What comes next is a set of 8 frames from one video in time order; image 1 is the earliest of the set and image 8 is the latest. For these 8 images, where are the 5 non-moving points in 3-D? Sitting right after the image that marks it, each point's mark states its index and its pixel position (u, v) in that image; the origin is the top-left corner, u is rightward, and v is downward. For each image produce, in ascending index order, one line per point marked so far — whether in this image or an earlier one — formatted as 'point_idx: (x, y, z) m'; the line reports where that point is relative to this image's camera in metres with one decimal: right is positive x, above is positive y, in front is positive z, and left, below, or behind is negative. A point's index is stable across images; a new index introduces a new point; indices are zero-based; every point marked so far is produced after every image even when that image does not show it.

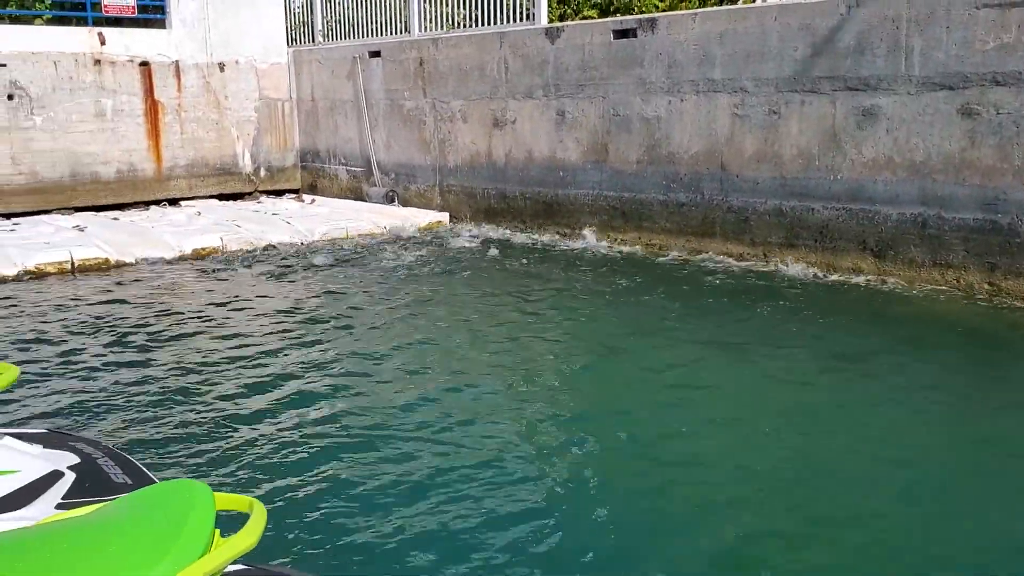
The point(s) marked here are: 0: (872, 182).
0: (+3.6, +1.1, +8.9) m
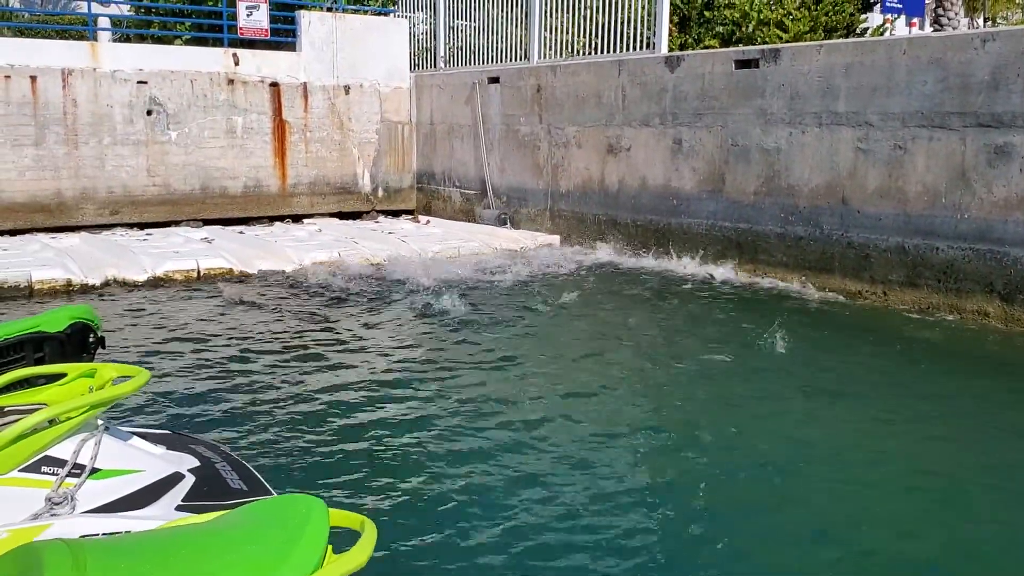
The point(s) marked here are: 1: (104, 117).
0: (+4.8, +0.6, +8.6) m
1: (-6.2, +2.6, +13.3) m
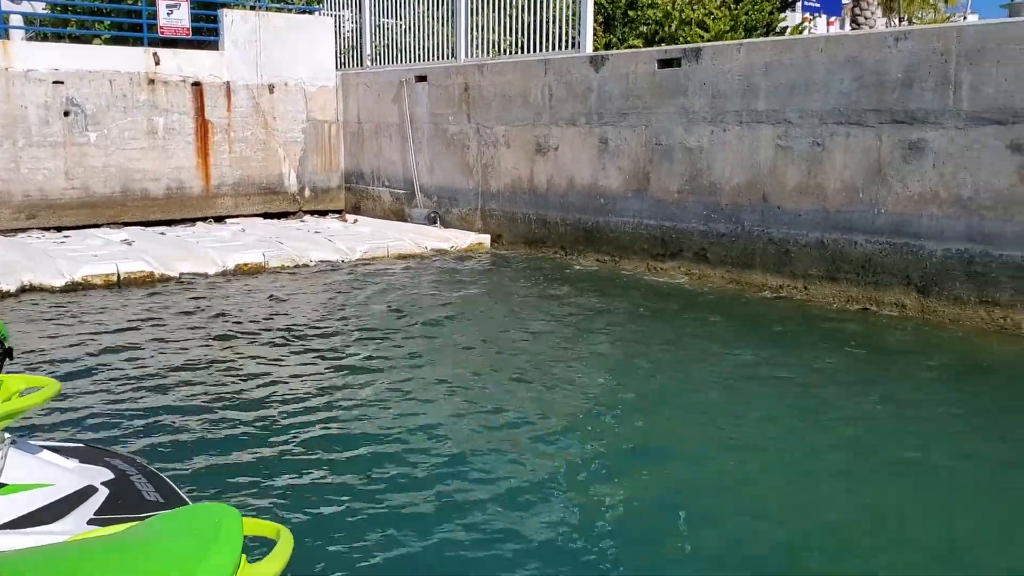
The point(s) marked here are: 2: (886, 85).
0: (+4.0, +0.7, +8.8) m
1: (-7.2, +2.5, +13.0) m
2: (+3.8, +2.1, +8.9) m
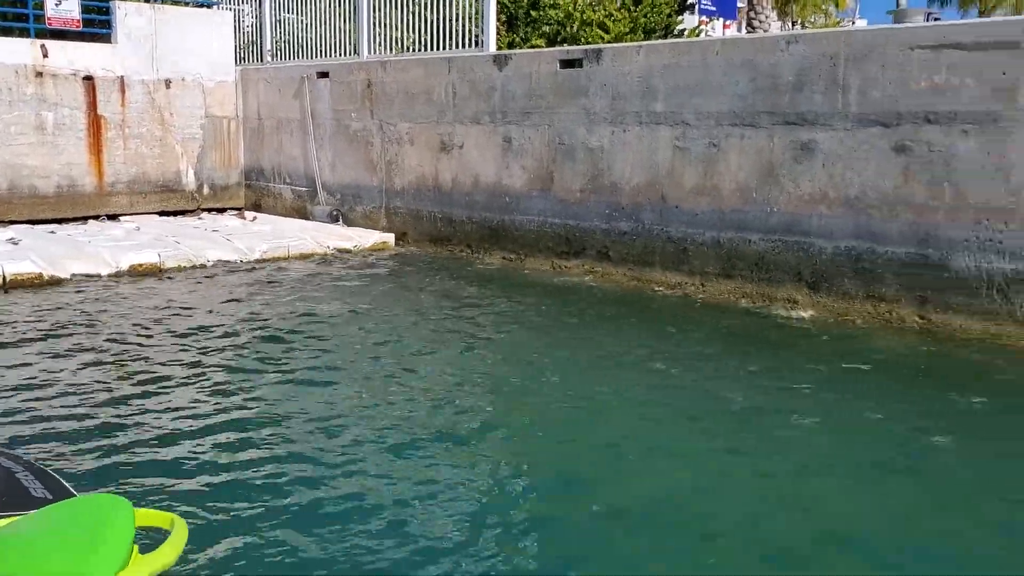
0: (+3.0, +0.7, +9.1) m
1: (-8.5, +2.5, +12.3) m
2: (+2.8, +2.1, +9.2) m
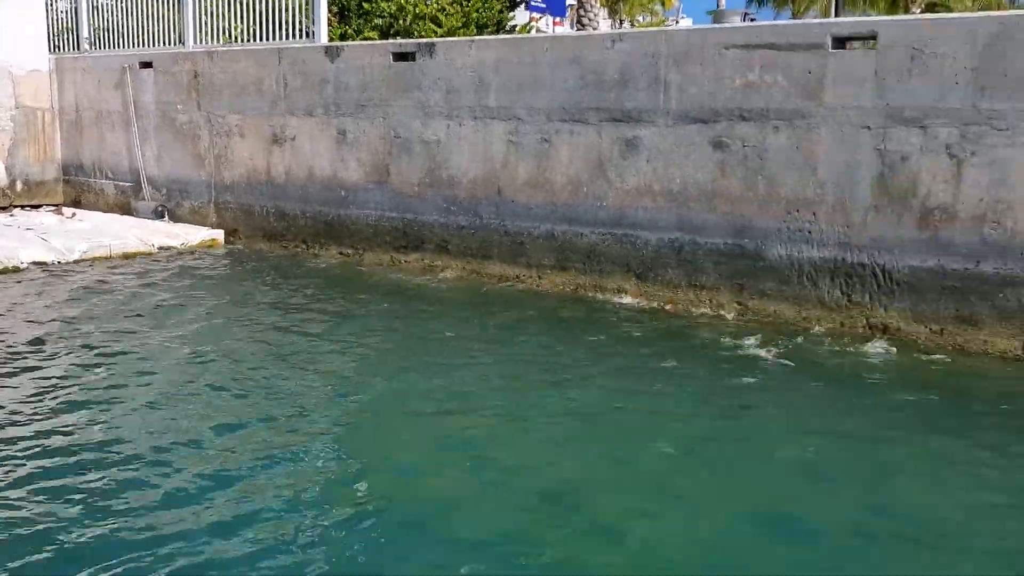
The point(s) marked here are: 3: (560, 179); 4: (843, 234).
0: (+1.3, +0.8, +9.5) m
1: (-10.6, +2.4, +11.1) m
2: (+1.0, +2.2, +9.5) m
3: (+0.5, +1.2, +9.8) m
4: (+3.2, +0.5, +8.6) m
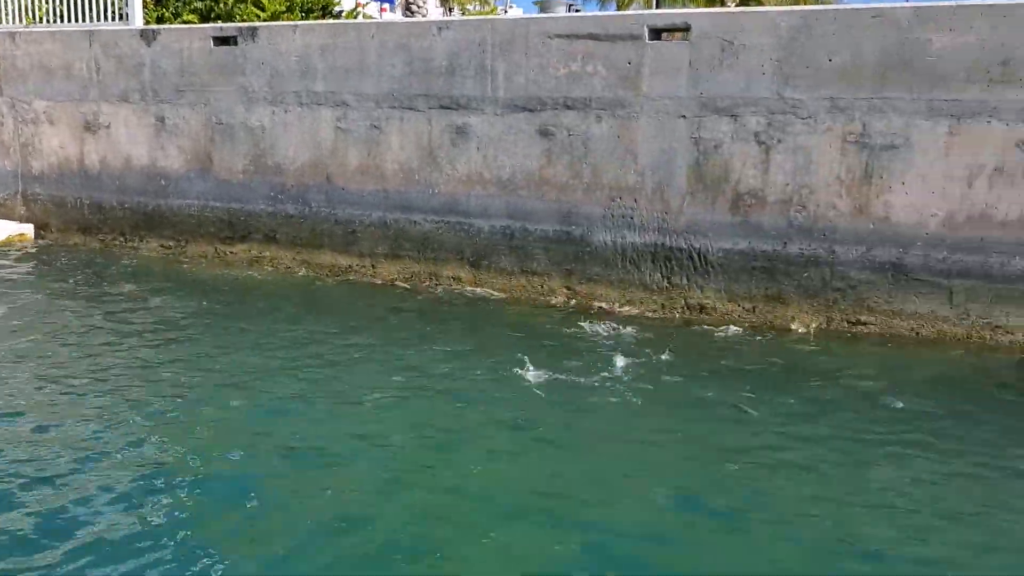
0: (-0.5, +1.0, +9.5) m
1: (-12.6, +2.3, +9.5) m
2: (-0.9, +2.3, +9.5) m
3: (-1.3, +1.3, +9.8) m
4: (+1.5, +0.7, +9.0) m
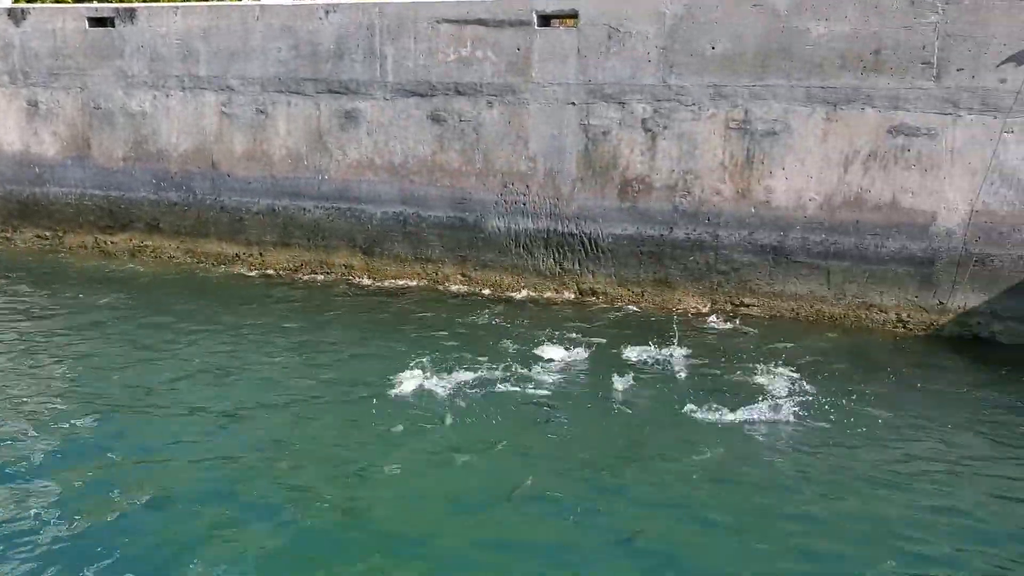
0: (-1.7, +1.1, +9.4) m
1: (-13.7, +2.3, +8.3) m
2: (-2.0, +2.4, +9.3) m
3: (-2.5, +1.5, +9.6) m
4: (+0.4, +0.8, +9.0) m
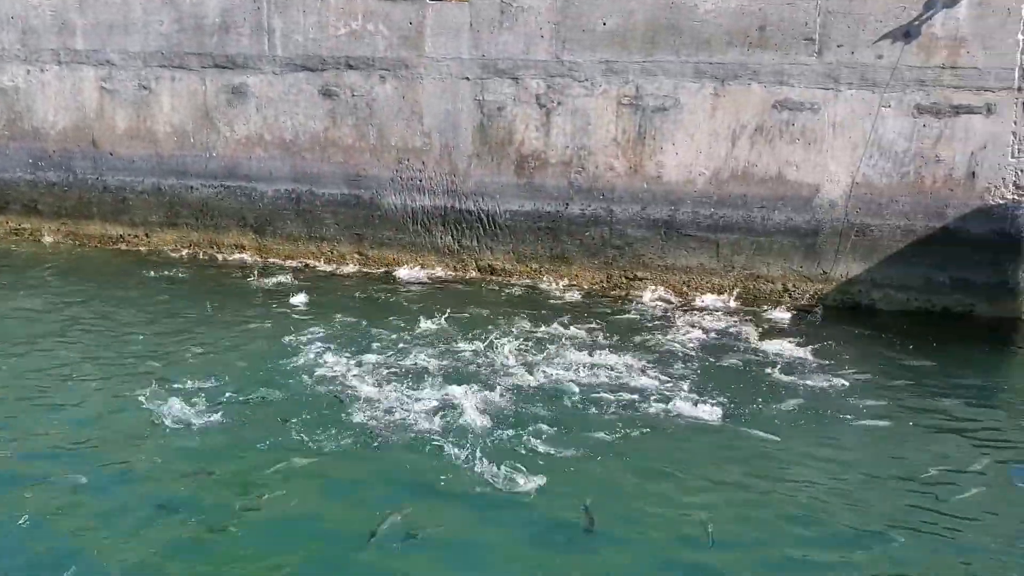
0: (-2.7, +1.3, +9.2) m
1: (-14.6, +2.2, +7.0) m
2: (-3.1, +2.6, +9.0) m
3: (-3.6, +1.7, +9.3) m
4: (-0.6, +1.1, +9.0) m
